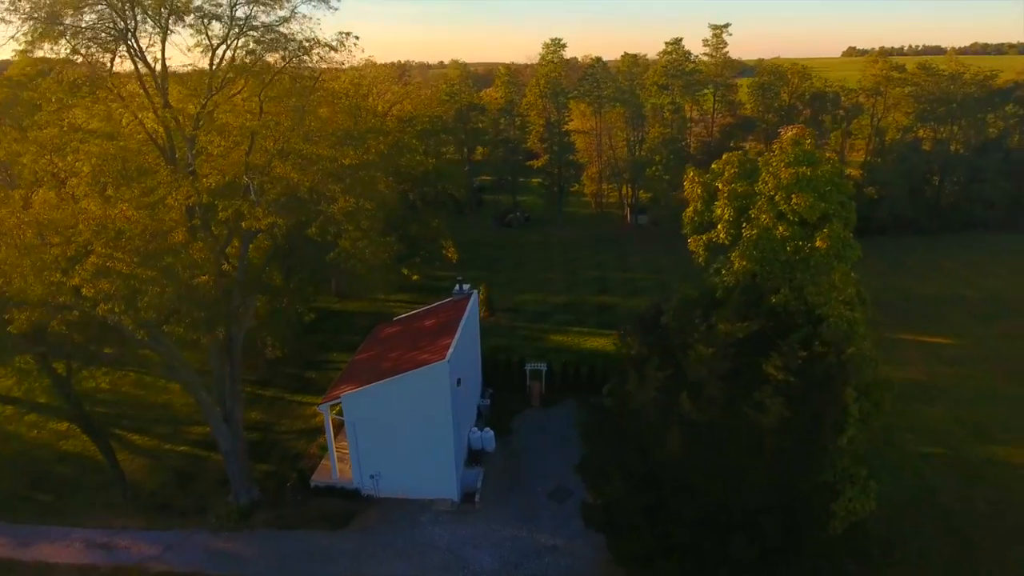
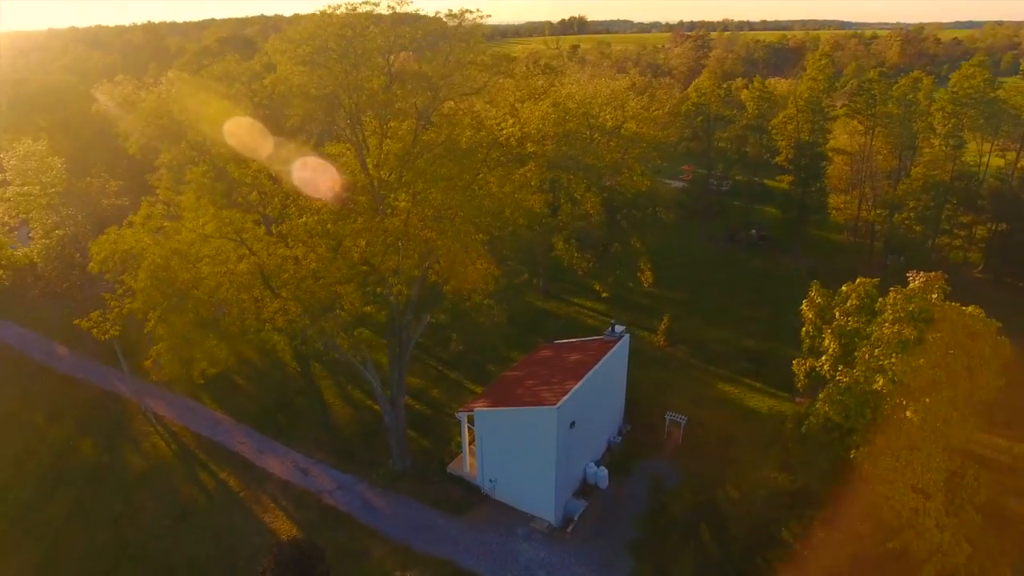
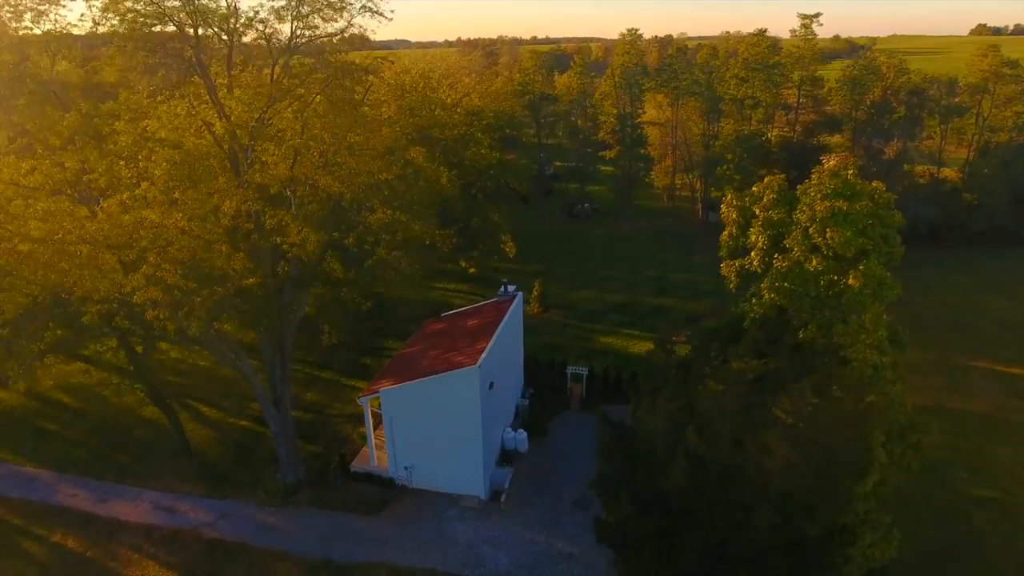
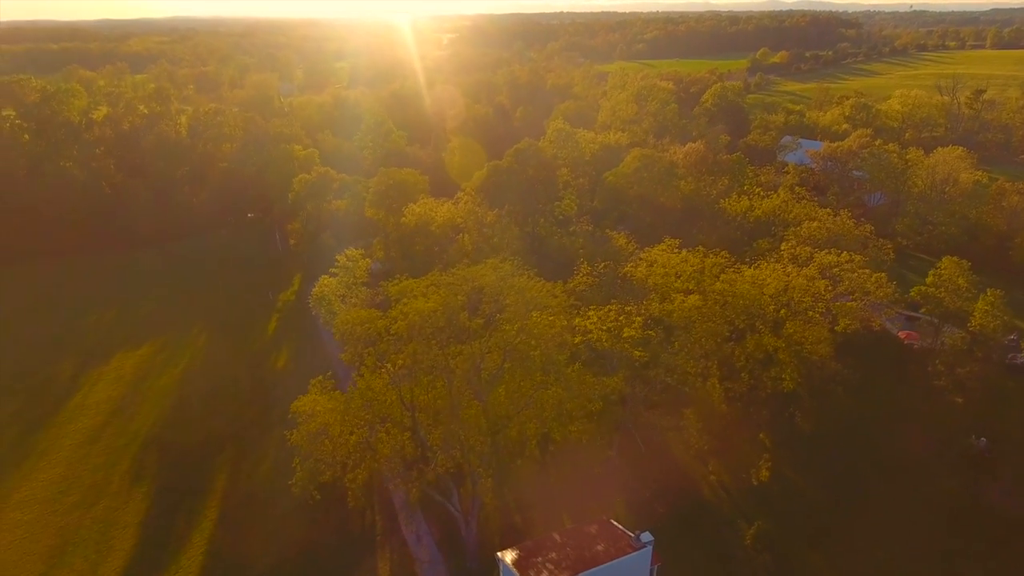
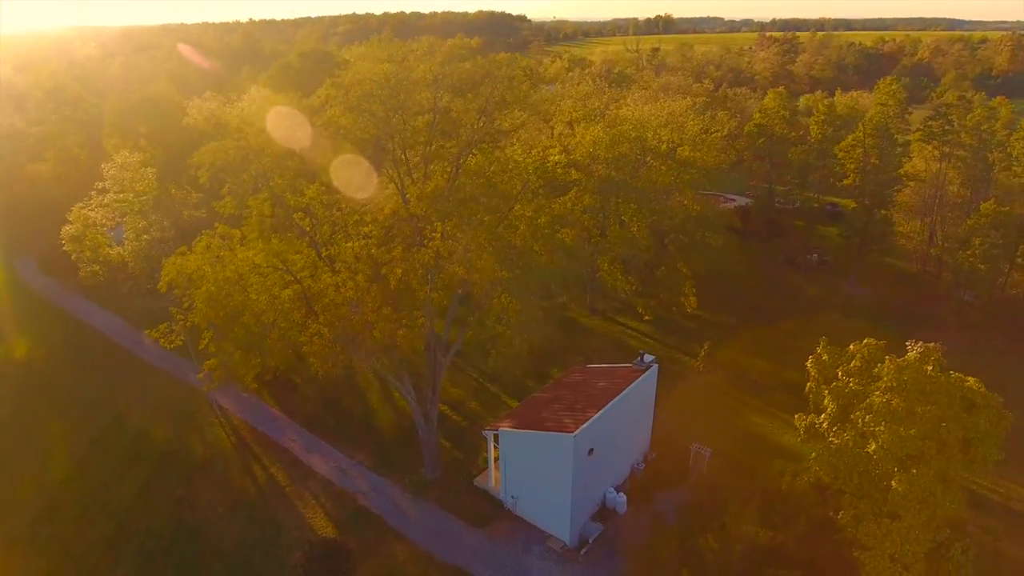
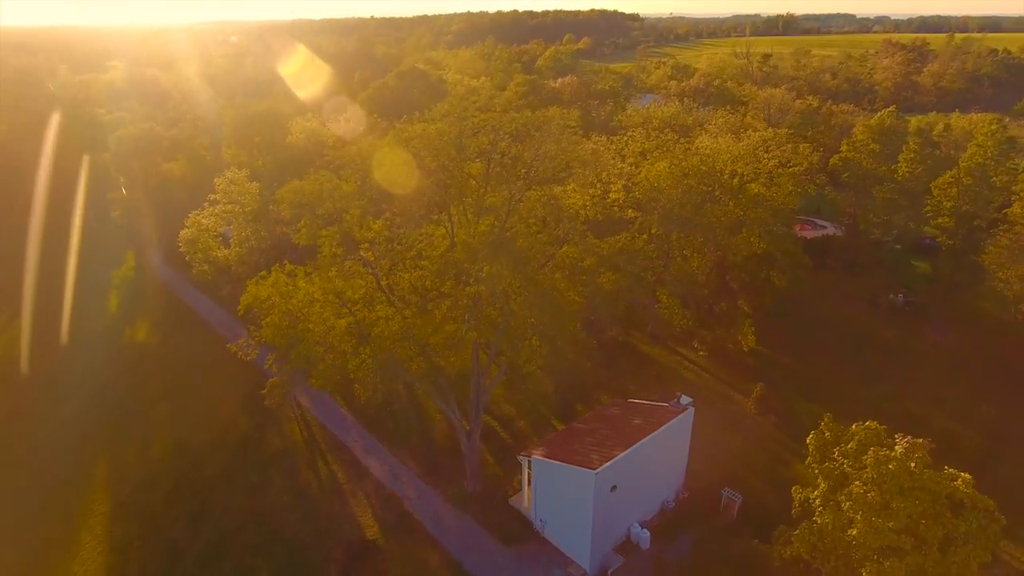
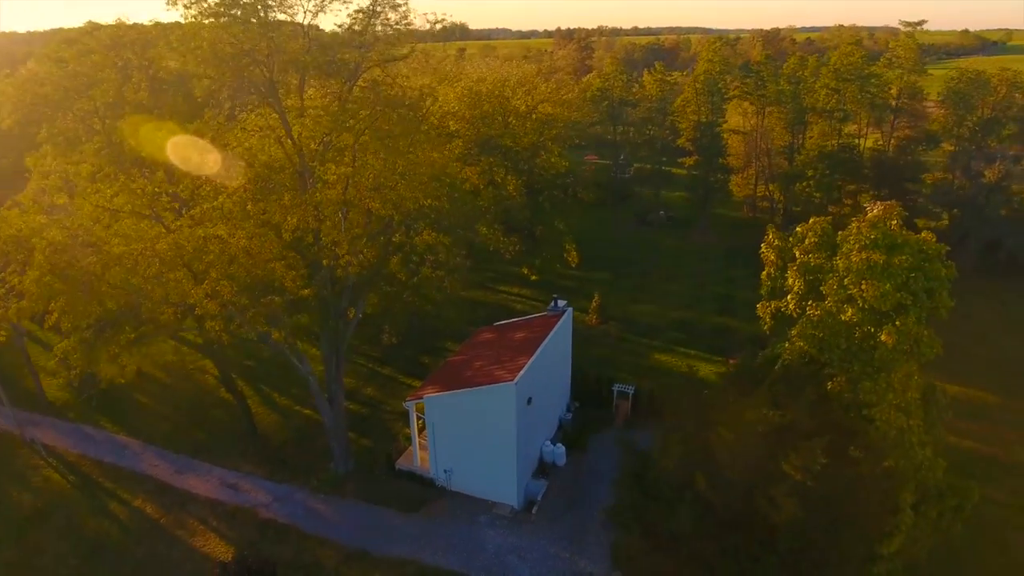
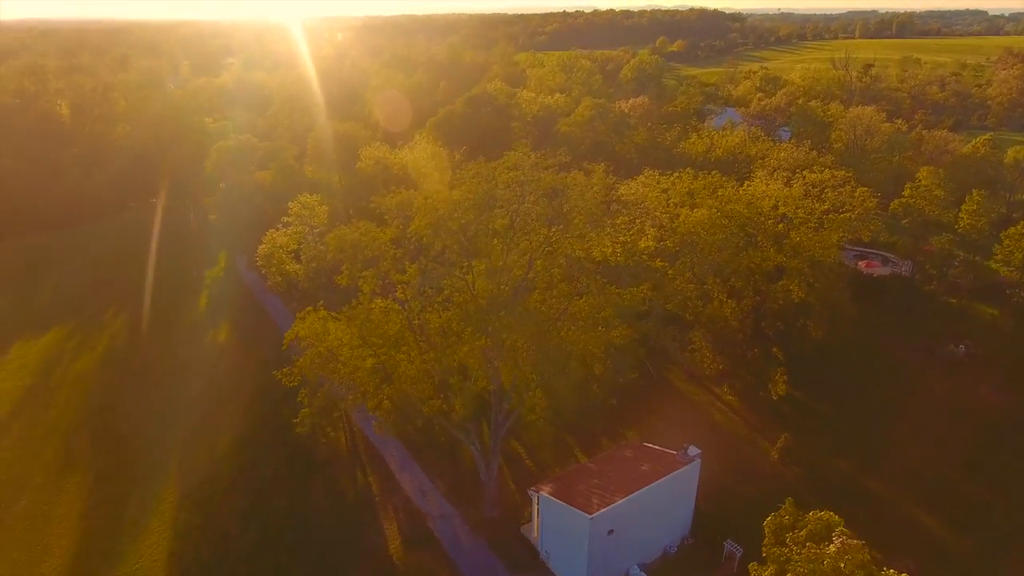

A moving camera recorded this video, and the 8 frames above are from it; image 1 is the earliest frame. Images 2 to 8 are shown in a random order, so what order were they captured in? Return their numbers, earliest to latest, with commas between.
3, 7, 2, 5, 6, 8, 4
